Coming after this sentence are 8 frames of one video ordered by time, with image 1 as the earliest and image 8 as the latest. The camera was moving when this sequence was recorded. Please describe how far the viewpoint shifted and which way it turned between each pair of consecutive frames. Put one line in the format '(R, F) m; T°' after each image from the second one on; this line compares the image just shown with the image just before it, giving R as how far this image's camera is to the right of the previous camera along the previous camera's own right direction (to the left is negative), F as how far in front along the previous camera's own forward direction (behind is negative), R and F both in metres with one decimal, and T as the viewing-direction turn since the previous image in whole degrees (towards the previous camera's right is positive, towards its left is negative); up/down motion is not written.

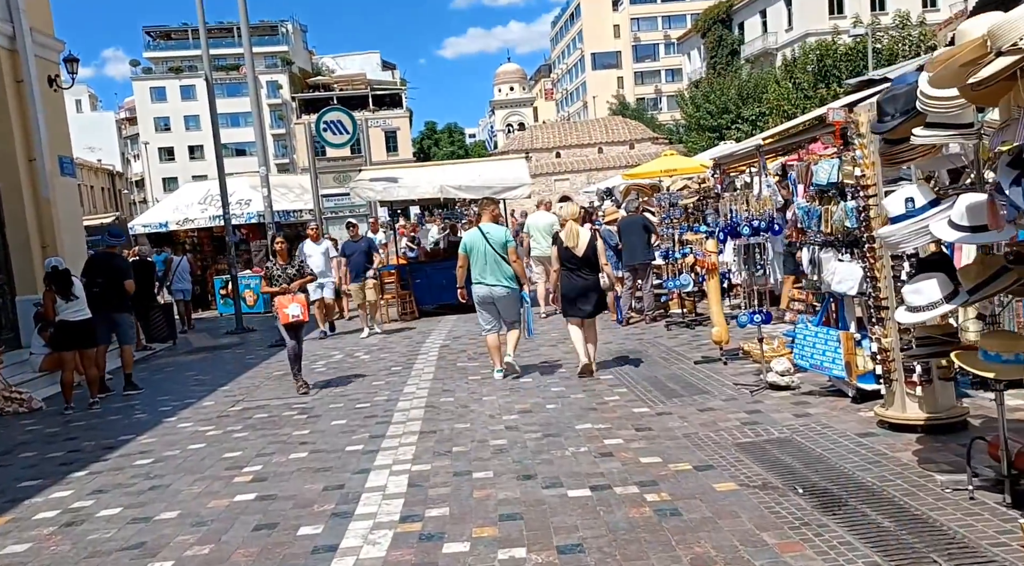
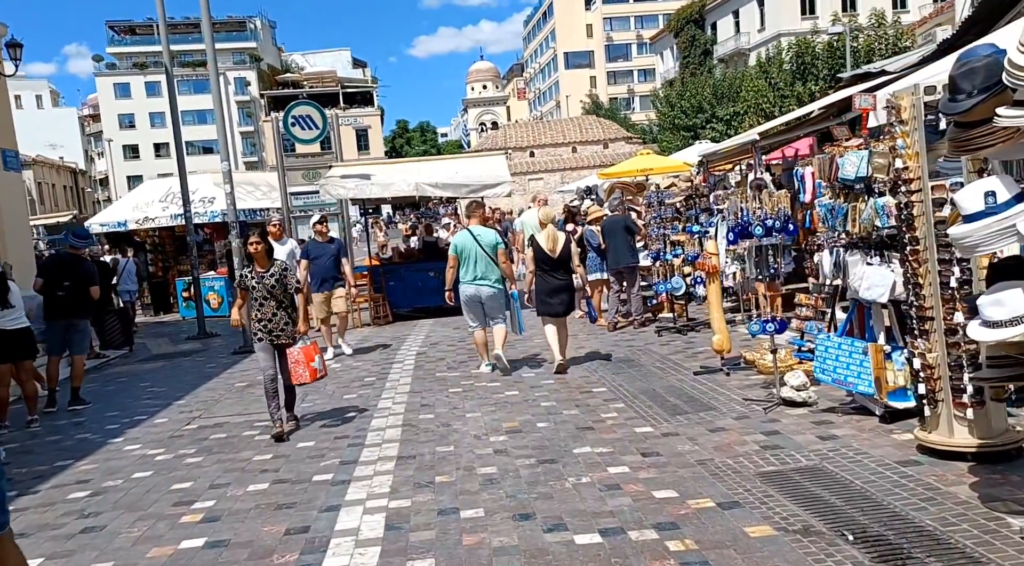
(-0.1, +0.7) m; +2°
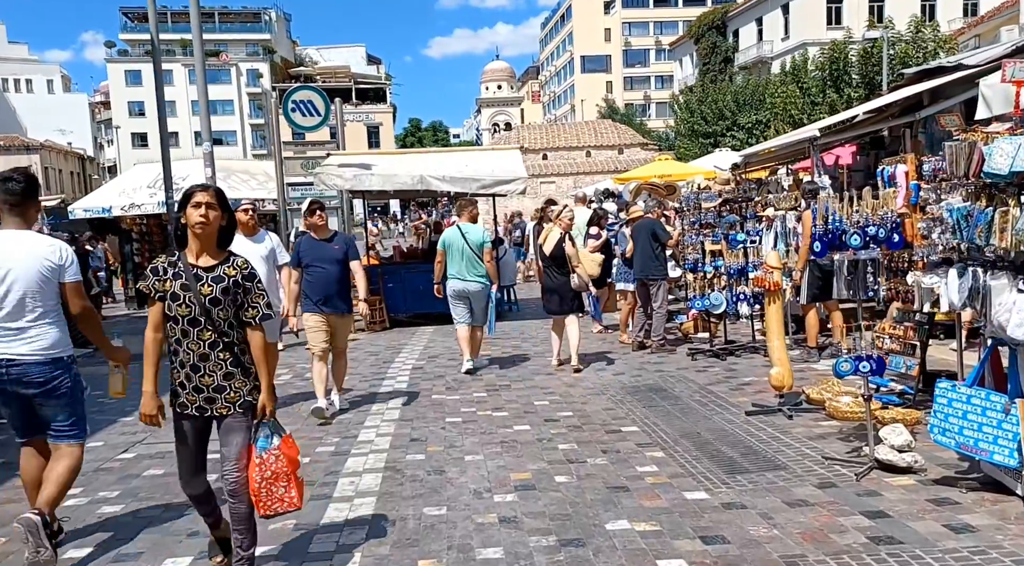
(-0.1, +1.4) m; 0°
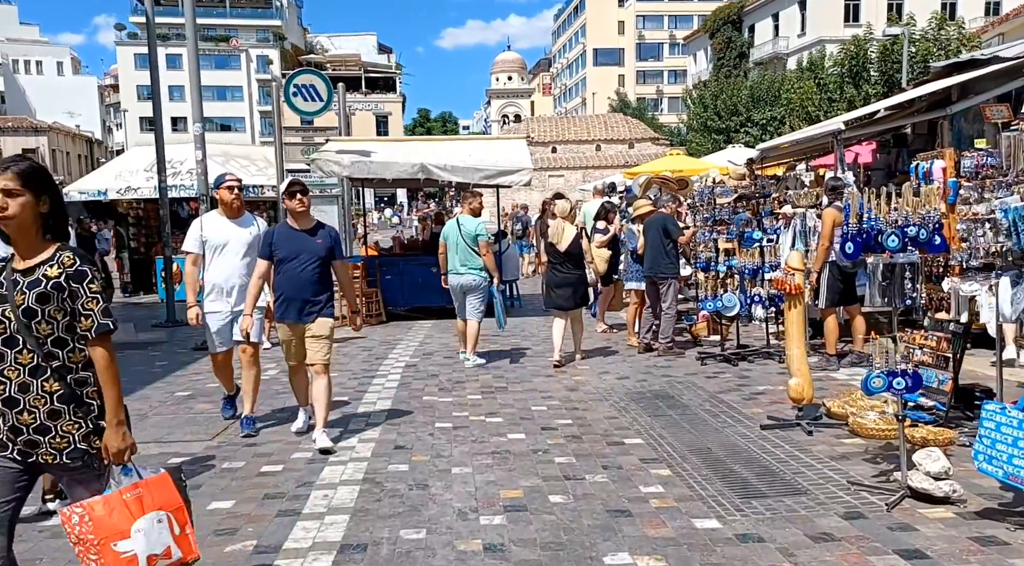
(+0.1, +0.5) m; 0°
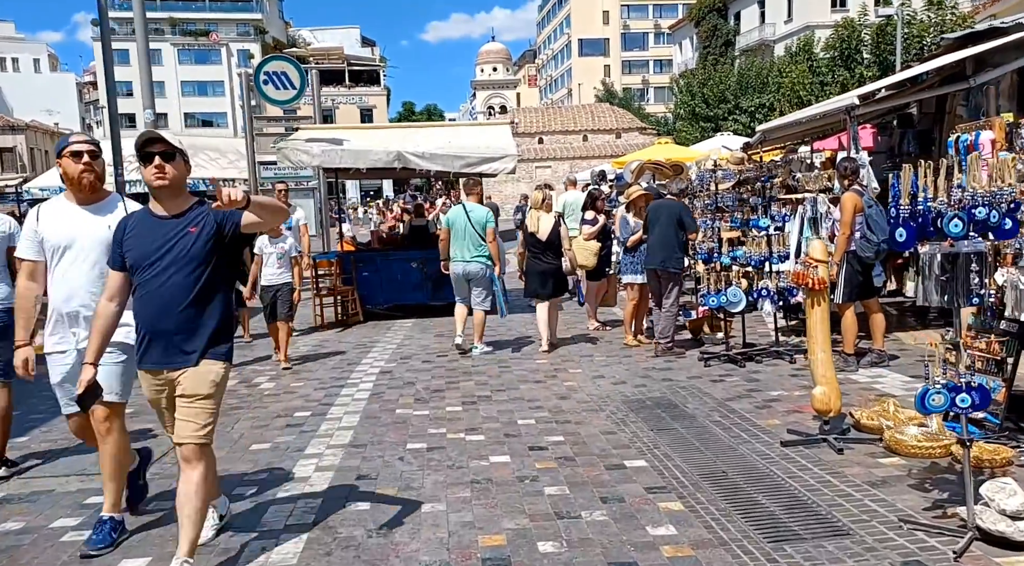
(+0.1, +0.8) m; +1°
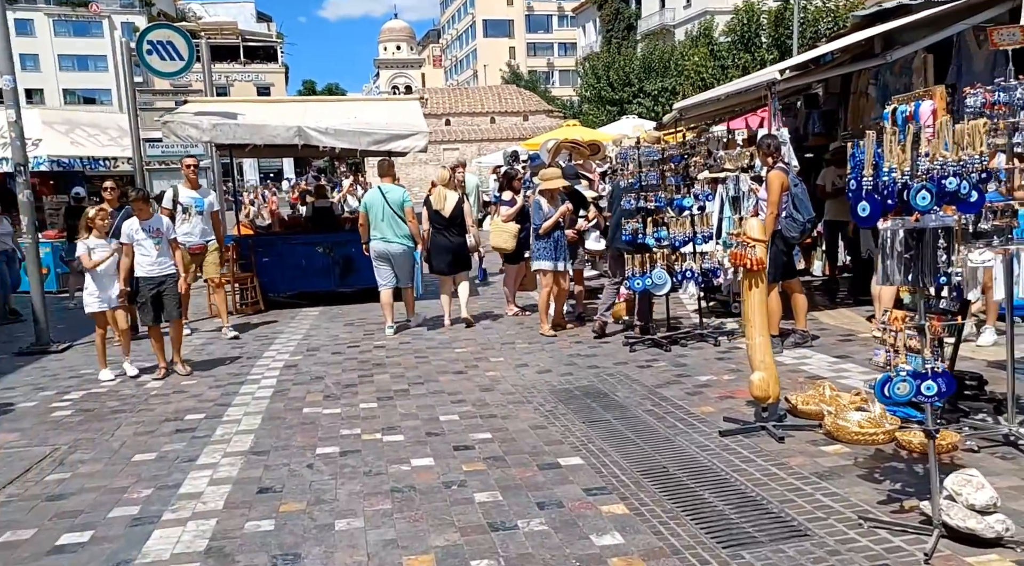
(-0.1, +0.5) m; +6°
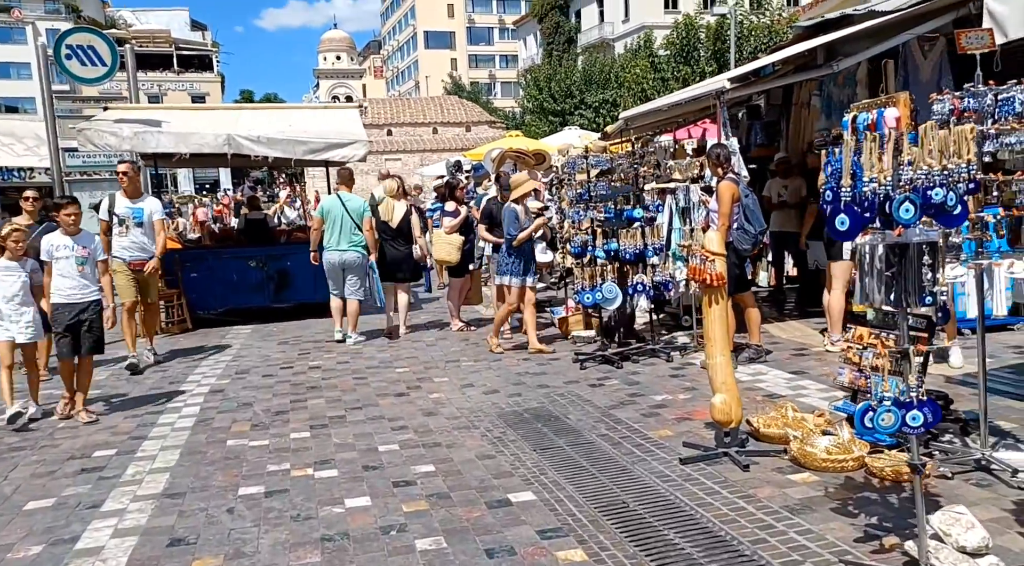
(0.0, +0.4) m; +4°
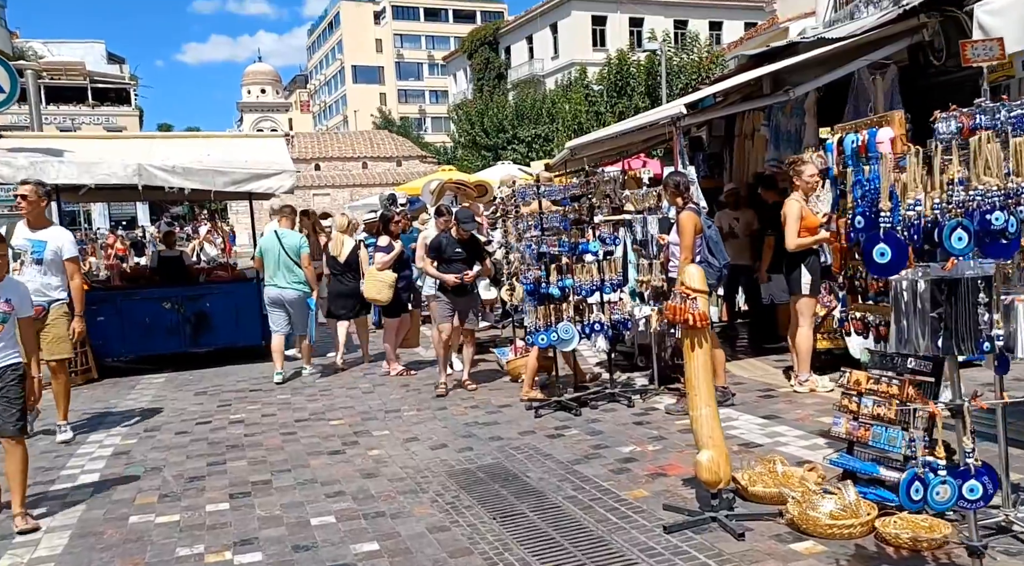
(-0.1, +0.6) m; +5°
